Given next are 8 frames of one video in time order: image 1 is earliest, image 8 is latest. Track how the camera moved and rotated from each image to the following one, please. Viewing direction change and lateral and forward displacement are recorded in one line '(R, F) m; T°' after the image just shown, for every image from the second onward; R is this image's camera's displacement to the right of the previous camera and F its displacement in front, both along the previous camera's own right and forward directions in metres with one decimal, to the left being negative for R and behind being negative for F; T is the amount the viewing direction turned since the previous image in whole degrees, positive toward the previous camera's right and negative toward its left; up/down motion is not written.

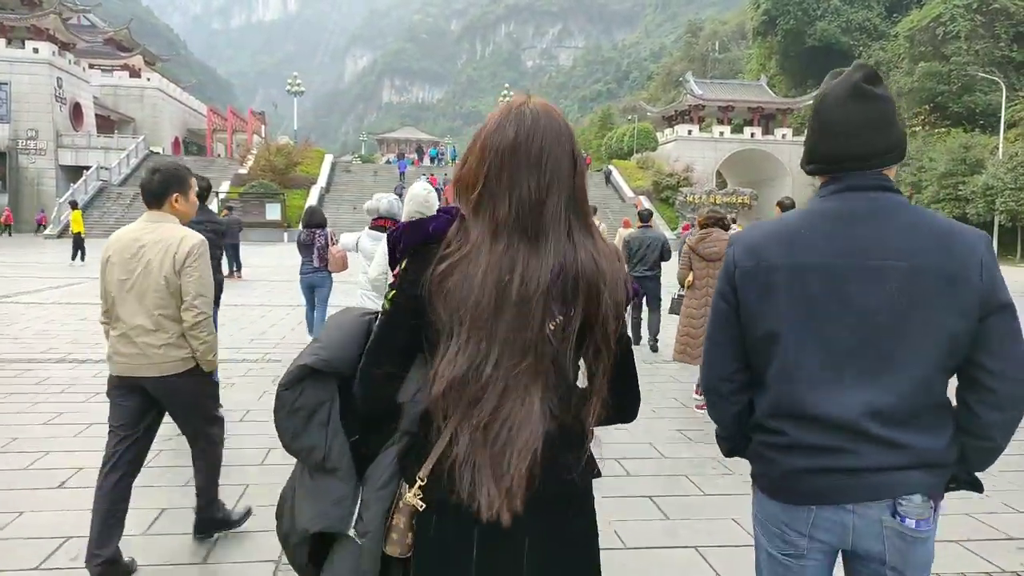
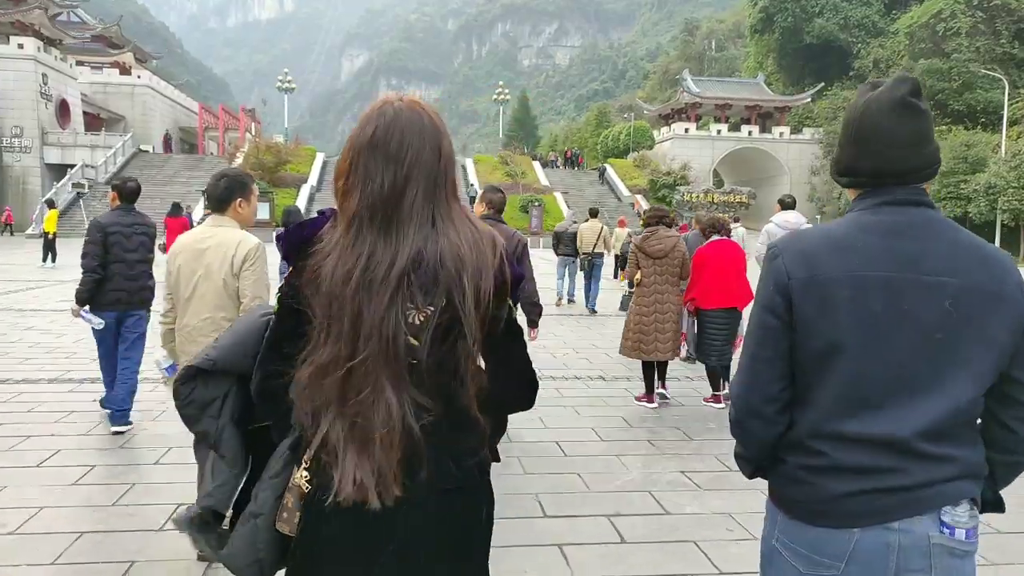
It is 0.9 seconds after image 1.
(+0.1, +0.4) m; 0°
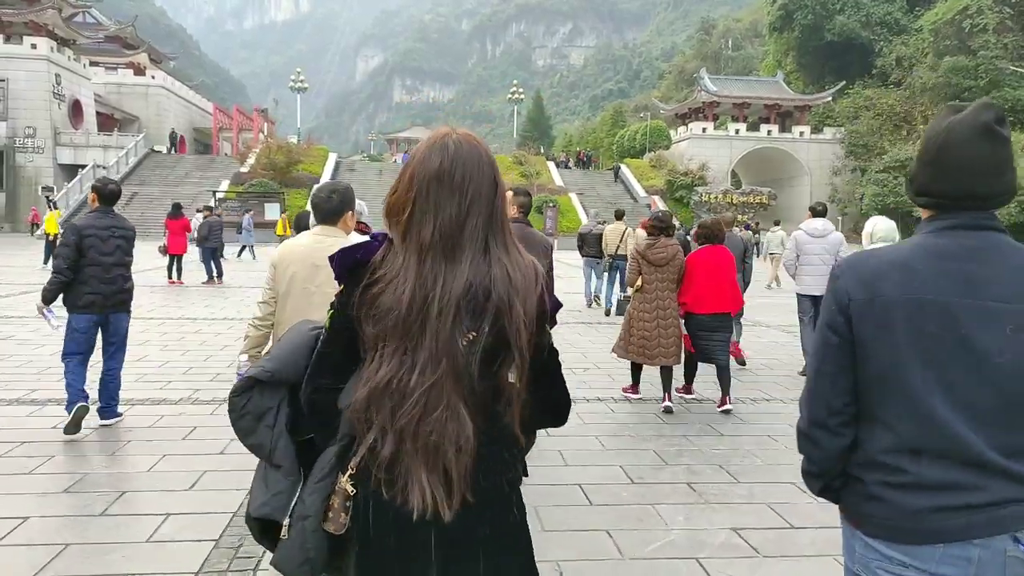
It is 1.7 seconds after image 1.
(0.0, +0.4) m; -1°
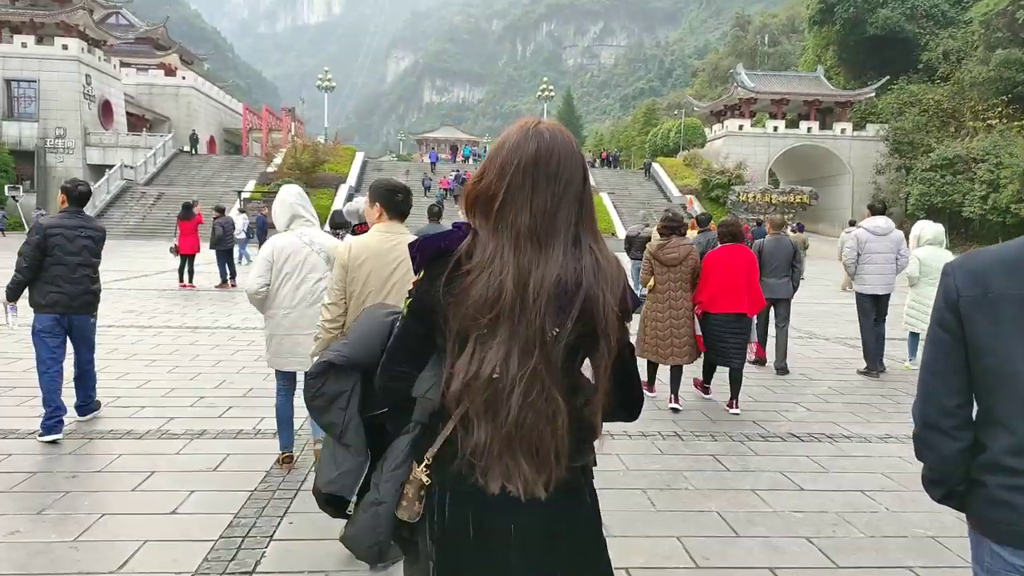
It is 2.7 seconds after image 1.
(0.0, +0.5) m; -2°
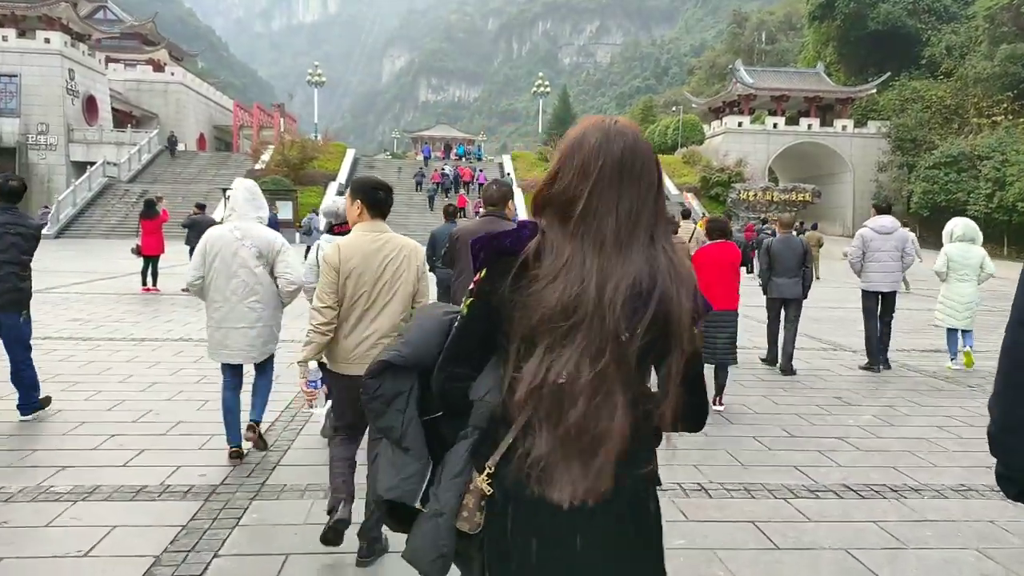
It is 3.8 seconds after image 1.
(0.0, +0.5) m; 0°
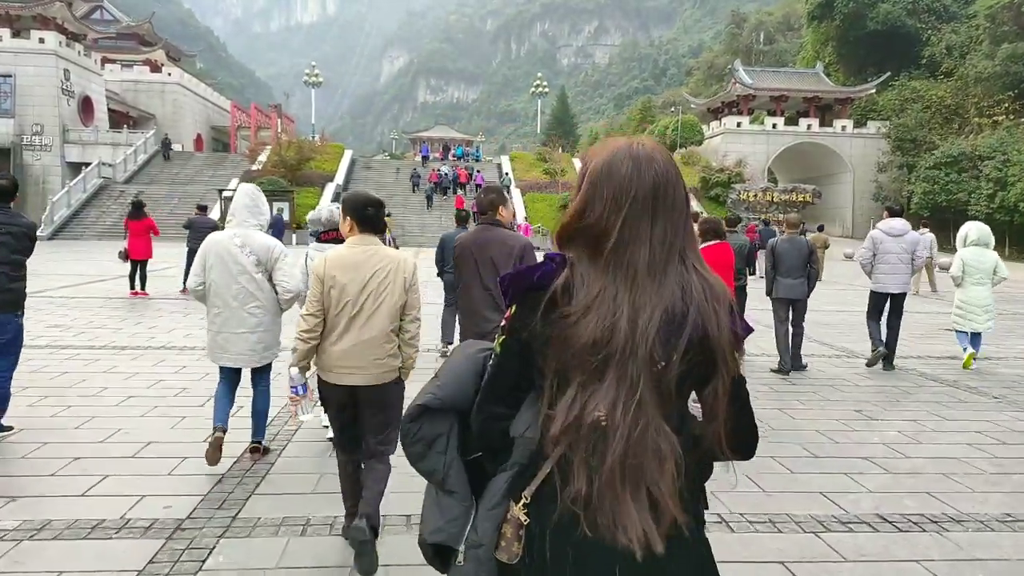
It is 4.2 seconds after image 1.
(0.0, +0.1) m; 0°
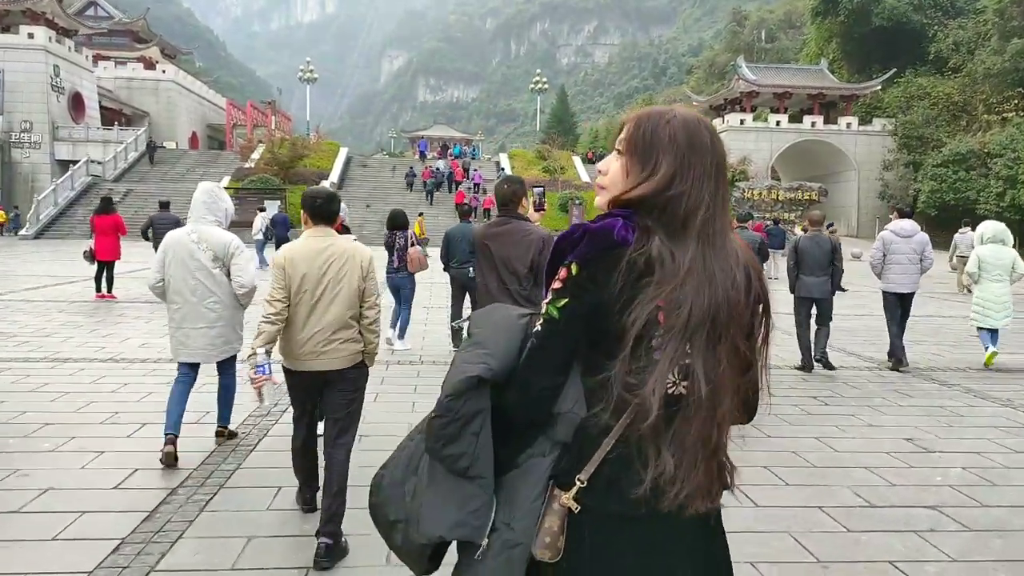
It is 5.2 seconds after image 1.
(0.0, +0.5) m; 0°
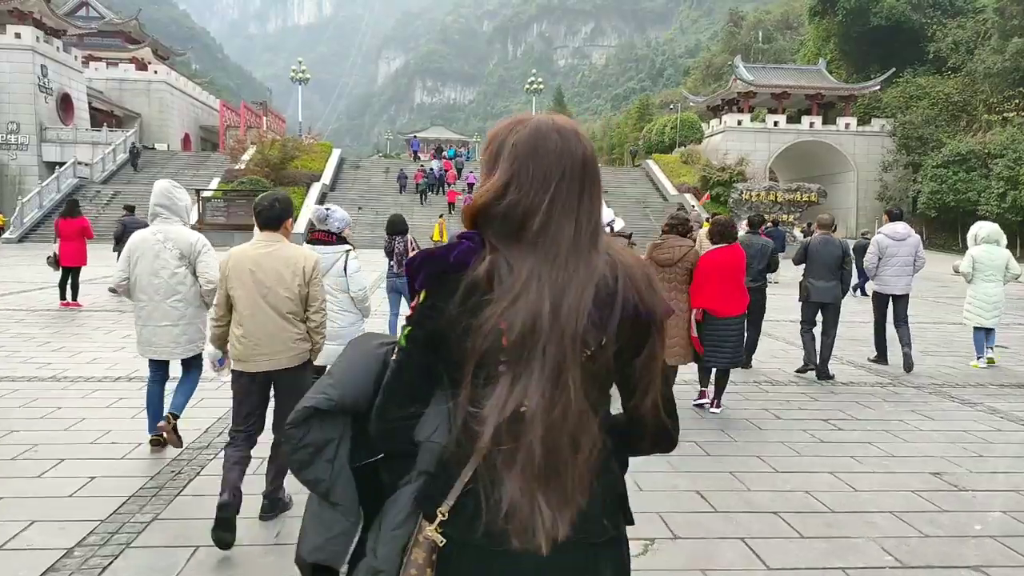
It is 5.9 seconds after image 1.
(+0.1, +0.3) m; 0°
